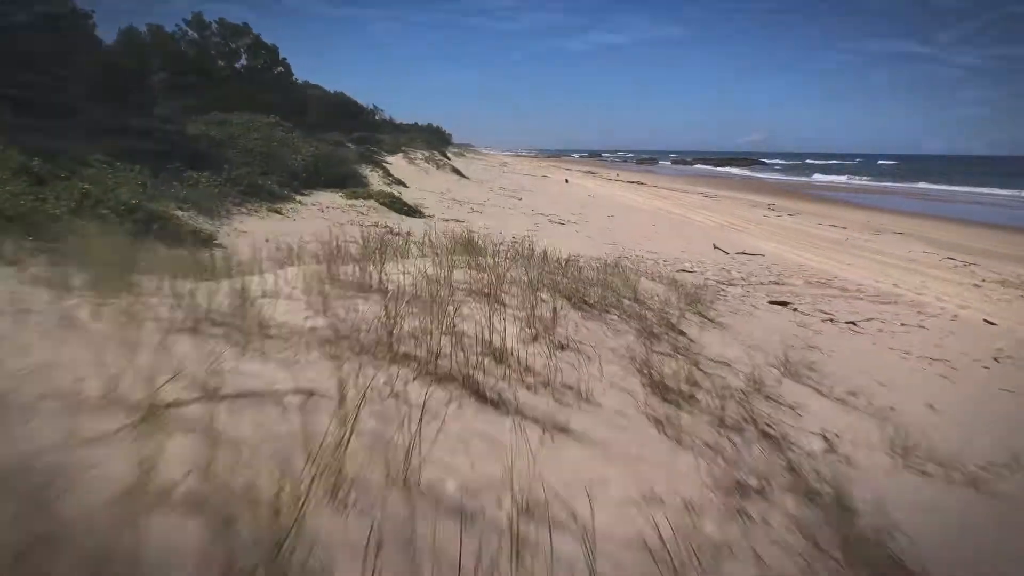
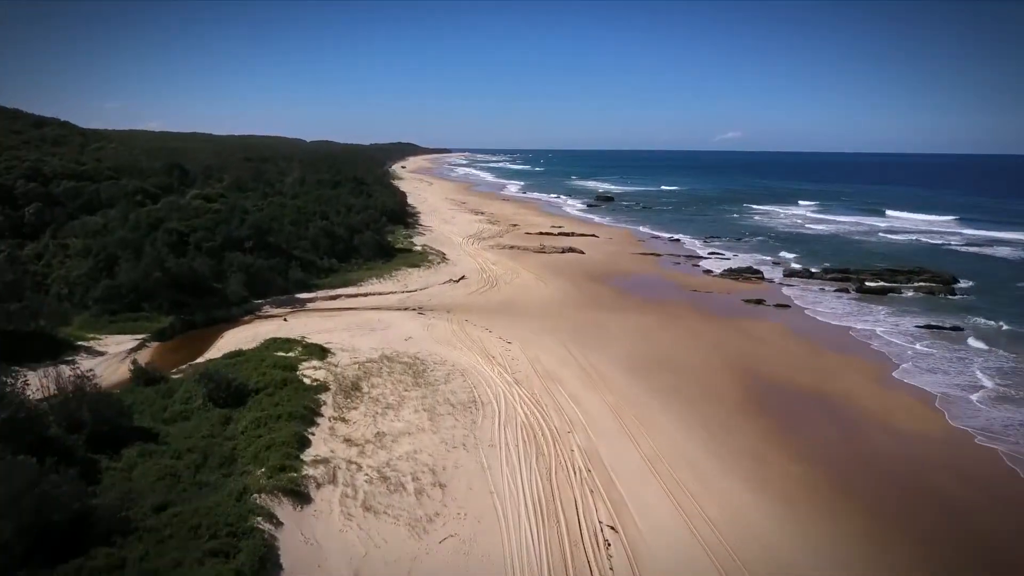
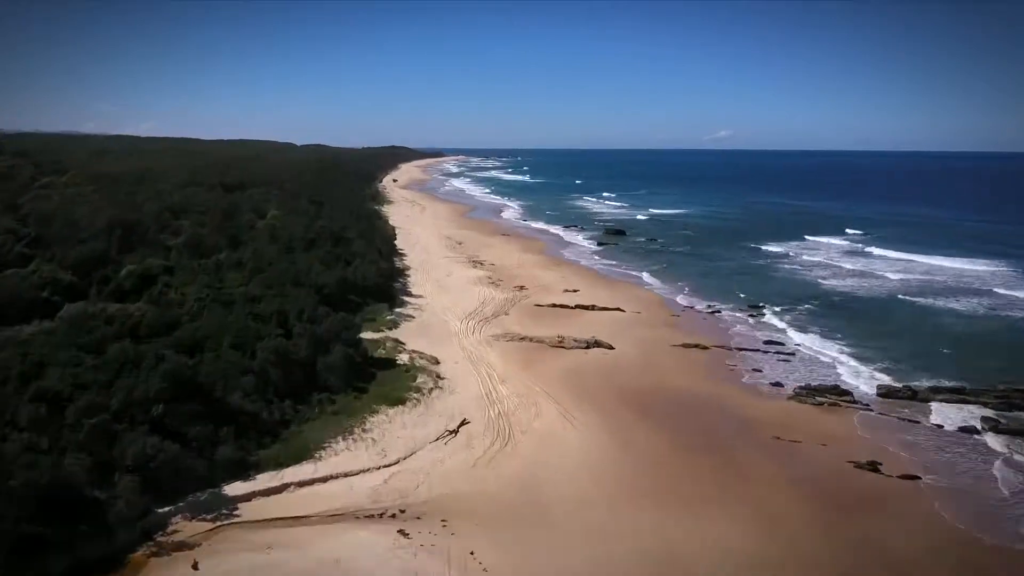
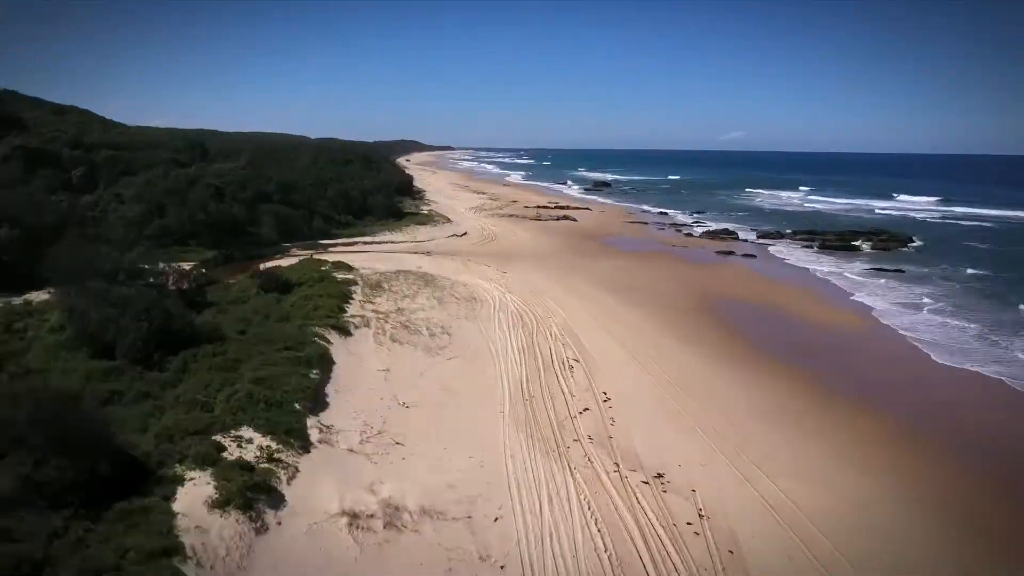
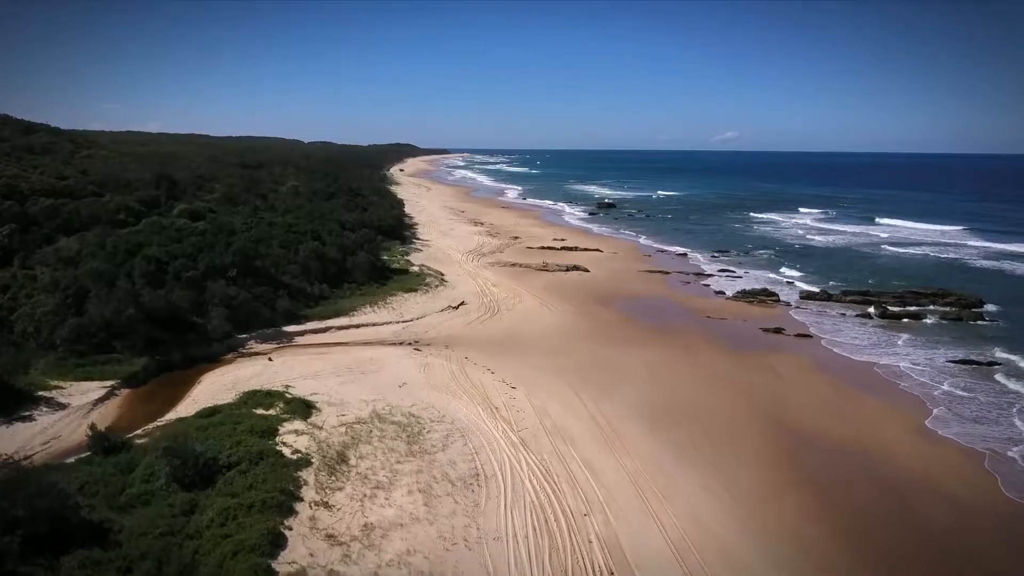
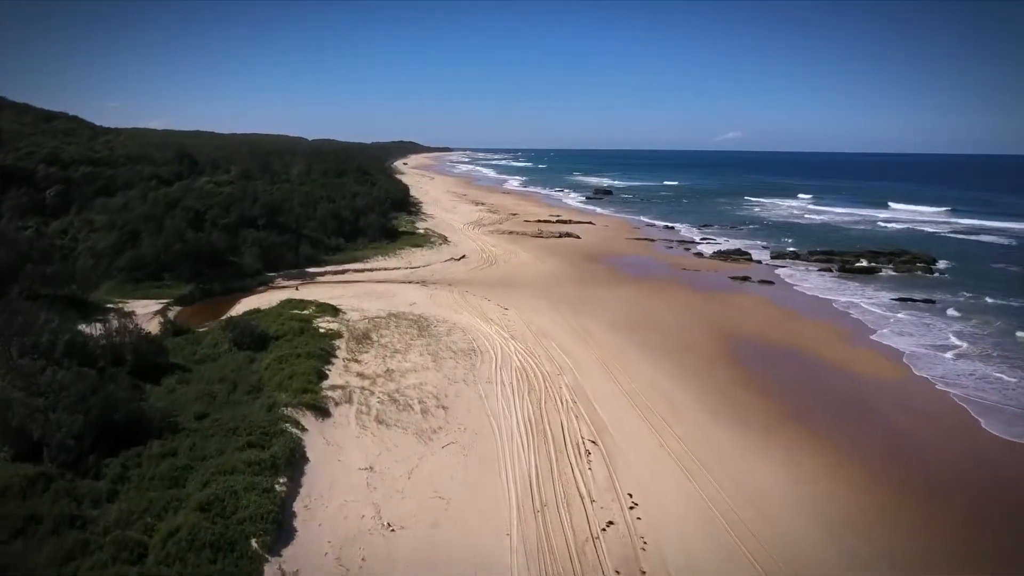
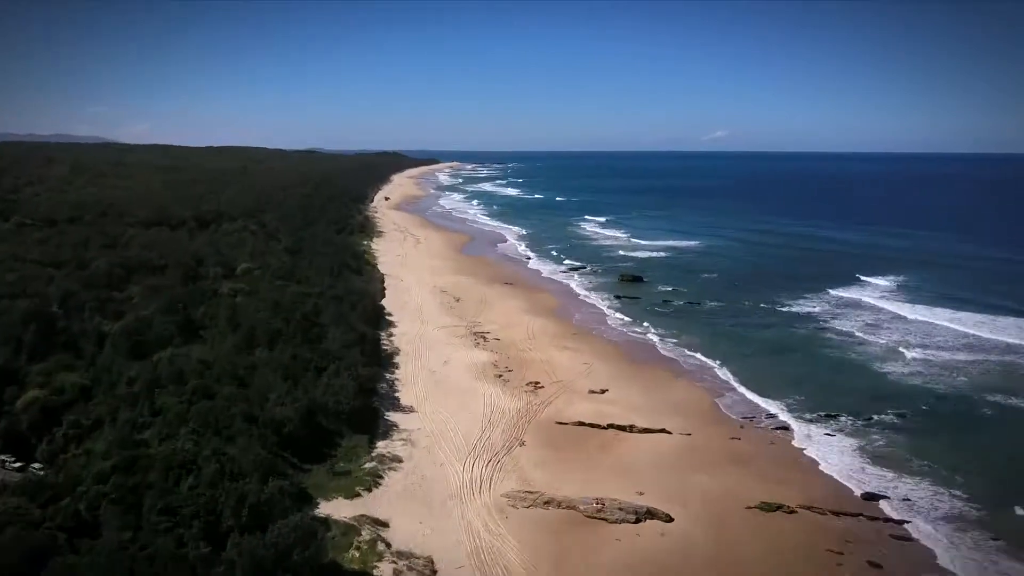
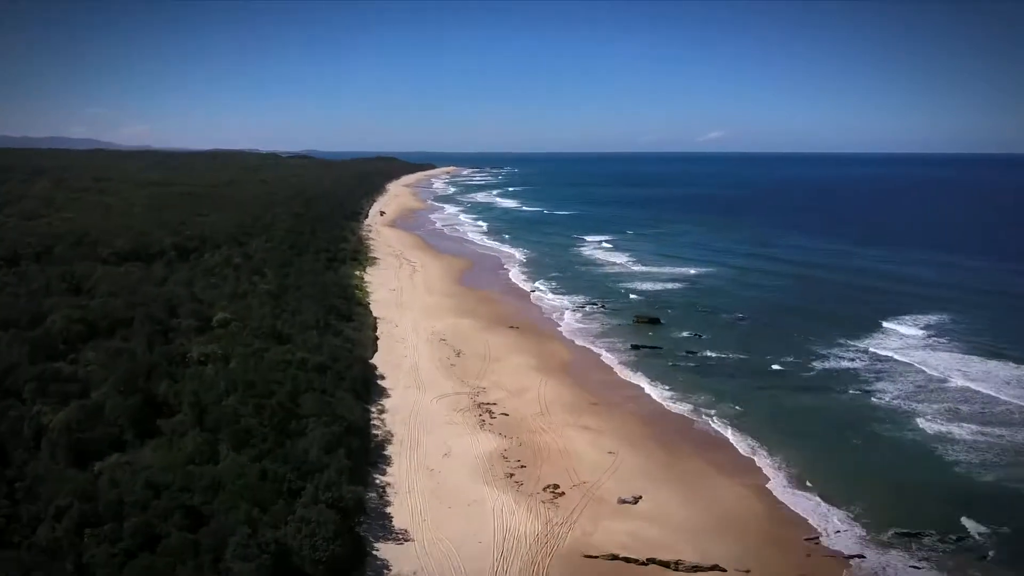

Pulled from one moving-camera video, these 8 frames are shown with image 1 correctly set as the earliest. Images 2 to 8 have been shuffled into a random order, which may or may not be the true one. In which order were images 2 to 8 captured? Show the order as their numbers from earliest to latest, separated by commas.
4, 6, 2, 5, 3, 7, 8
